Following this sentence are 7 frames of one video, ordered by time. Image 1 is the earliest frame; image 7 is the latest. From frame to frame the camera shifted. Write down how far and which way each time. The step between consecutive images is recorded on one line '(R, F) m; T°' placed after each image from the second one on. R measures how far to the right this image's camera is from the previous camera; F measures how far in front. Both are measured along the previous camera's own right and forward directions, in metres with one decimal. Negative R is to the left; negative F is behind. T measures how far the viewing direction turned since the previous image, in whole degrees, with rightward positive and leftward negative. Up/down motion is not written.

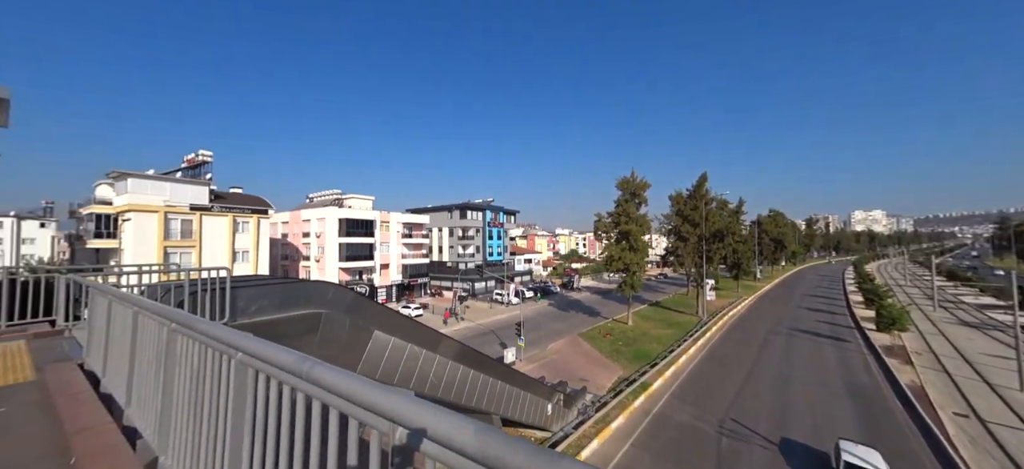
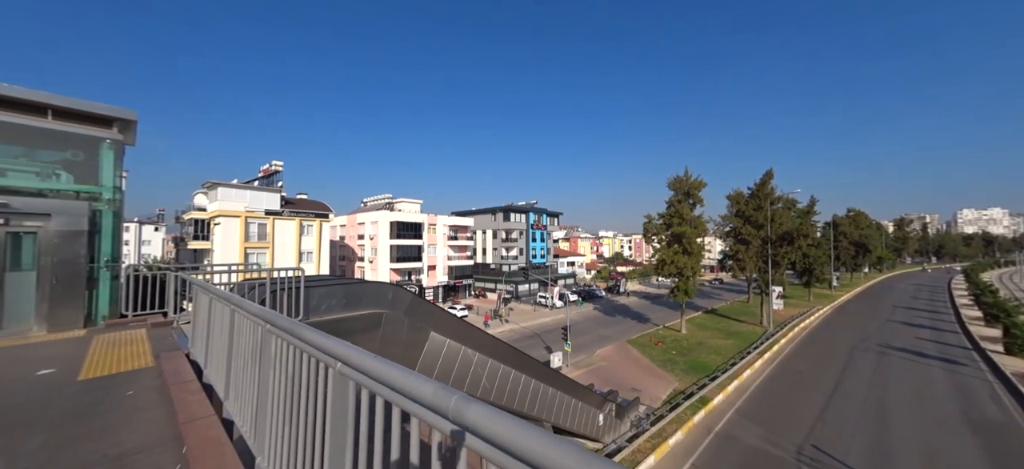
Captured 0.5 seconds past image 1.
(-0.3, +0.1) m; -7°
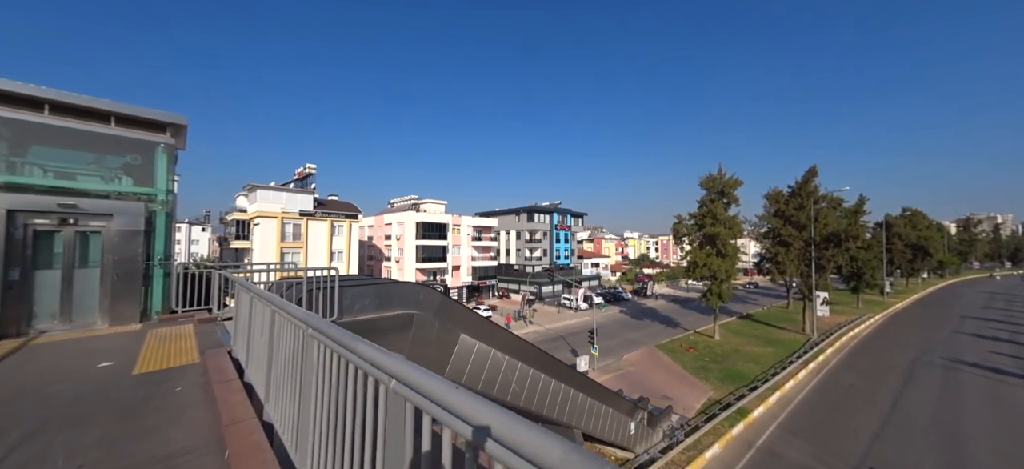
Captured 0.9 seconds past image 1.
(-0.2, +0.2) m; -4°
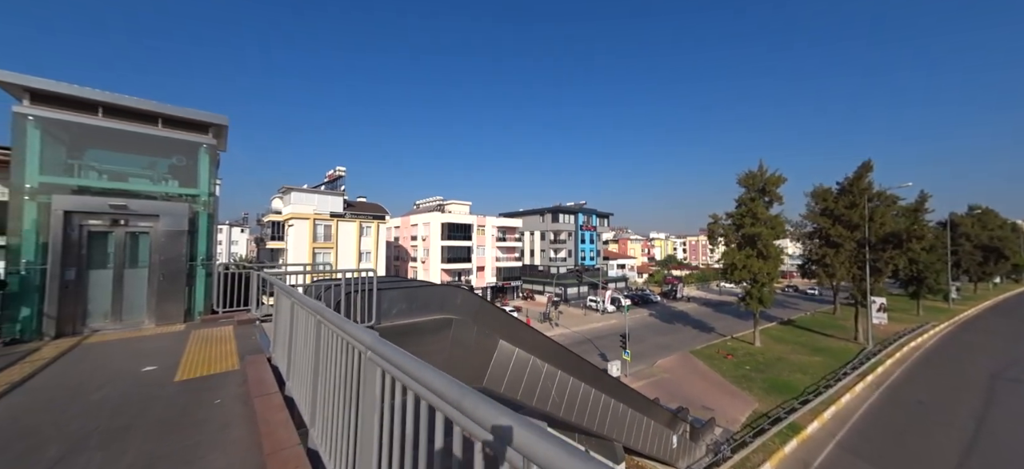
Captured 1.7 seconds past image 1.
(-0.4, +0.4) m; -4°
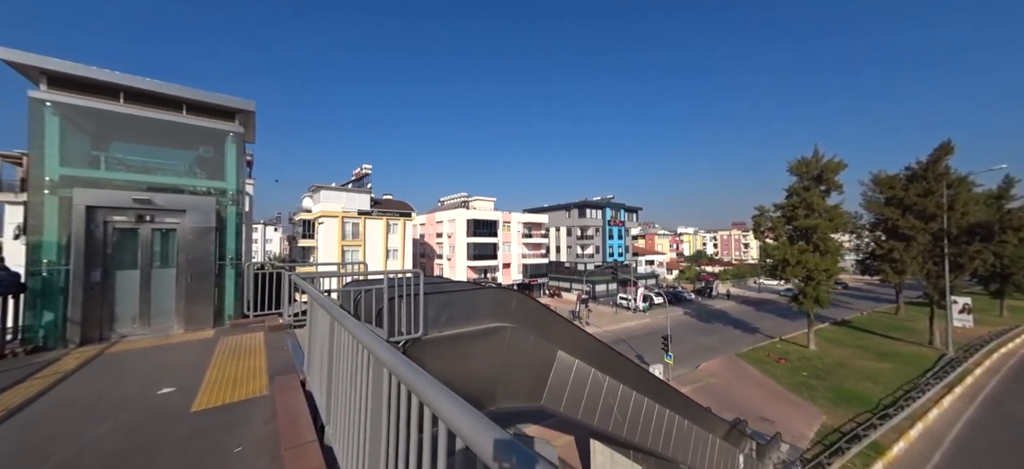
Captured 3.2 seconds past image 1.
(-0.6, +0.9) m; -3°
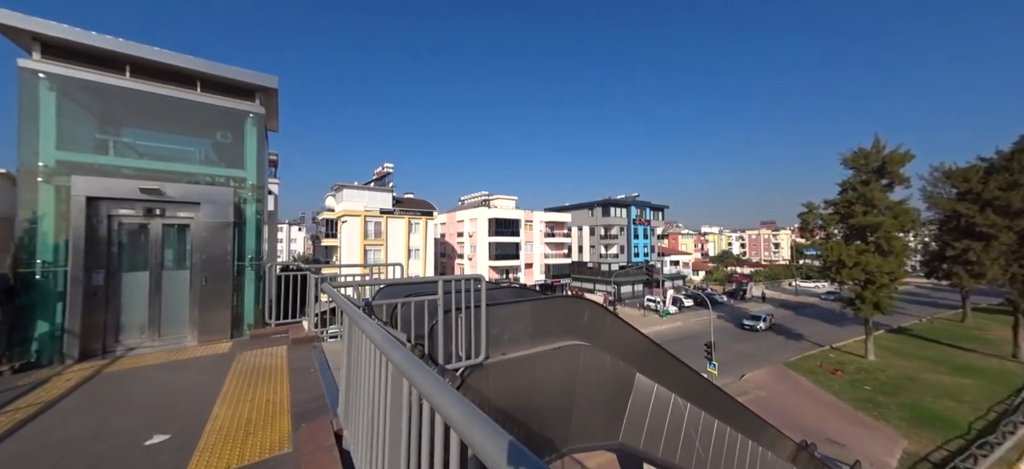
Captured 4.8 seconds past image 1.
(-0.7, +1.0) m; -3°
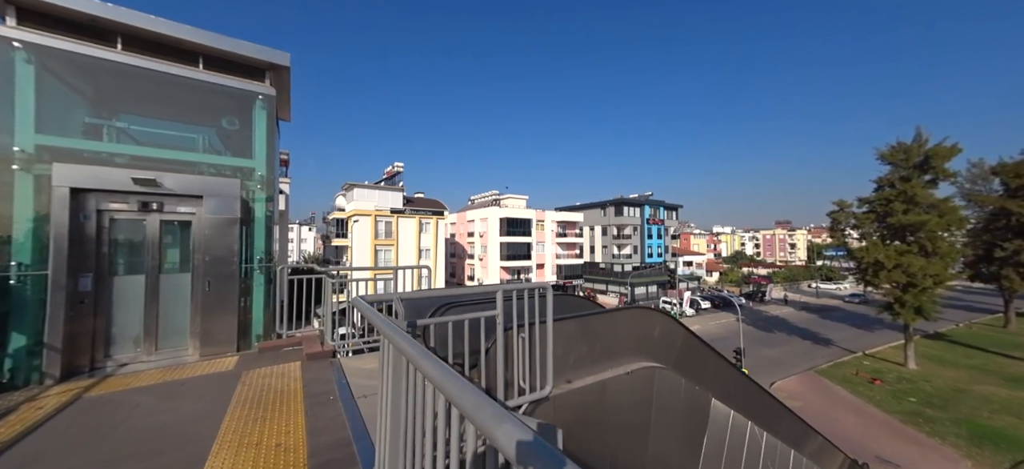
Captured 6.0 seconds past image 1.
(-0.5, +0.7) m; -1°
